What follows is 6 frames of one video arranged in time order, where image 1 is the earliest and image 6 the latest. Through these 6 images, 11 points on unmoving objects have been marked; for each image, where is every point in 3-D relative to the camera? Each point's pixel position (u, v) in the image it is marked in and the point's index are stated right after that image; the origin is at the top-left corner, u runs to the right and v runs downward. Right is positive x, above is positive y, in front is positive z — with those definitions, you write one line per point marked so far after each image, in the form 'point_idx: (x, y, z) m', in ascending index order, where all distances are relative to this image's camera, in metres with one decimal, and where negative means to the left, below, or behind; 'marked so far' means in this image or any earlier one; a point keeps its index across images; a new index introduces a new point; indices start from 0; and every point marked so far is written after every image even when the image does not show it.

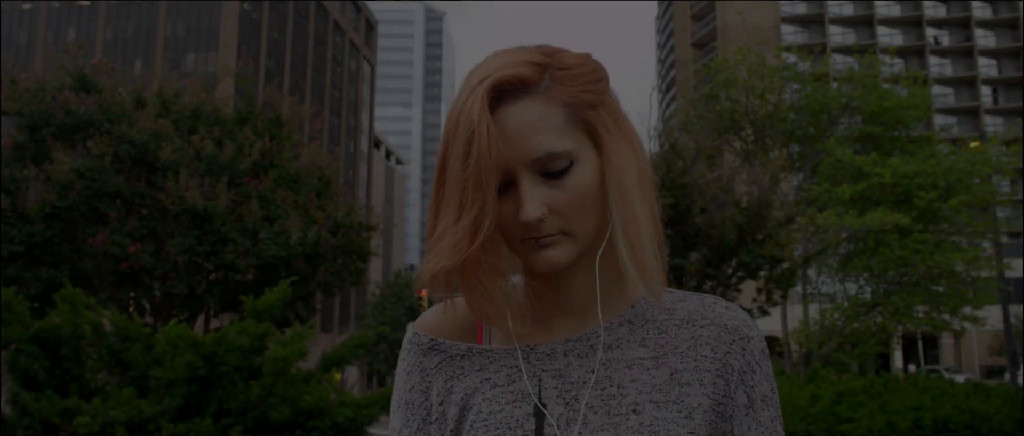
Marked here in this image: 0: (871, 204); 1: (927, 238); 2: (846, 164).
0: (+7.2, +0.3, +16.6) m
1: (+8.0, -0.4, +15.8) m
2: (+6.7, +1.1, +16.7) m
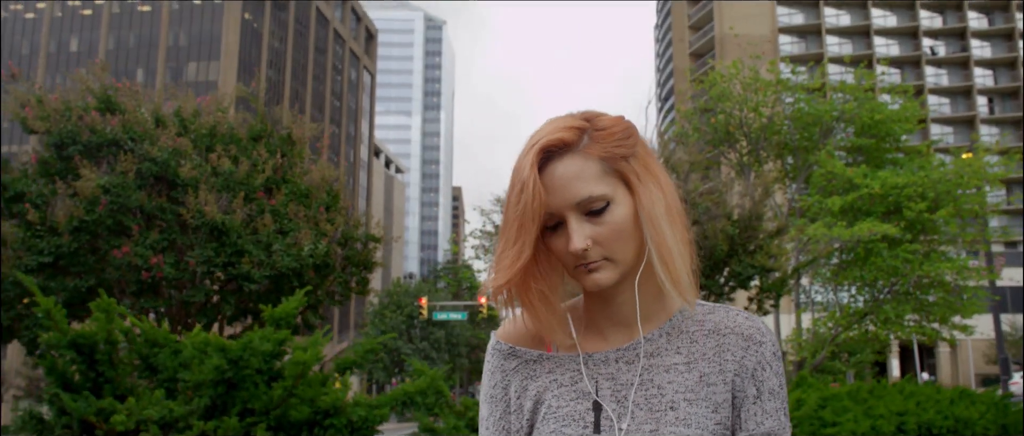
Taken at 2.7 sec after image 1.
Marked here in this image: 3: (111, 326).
0: (+7.2, +0.1, +17.0) m
1: (+7.9, -0.6, +16.2) m
2: (+6.7, +0.9, +17.1) m
3: (-2.4, -0.7, +5.0) m
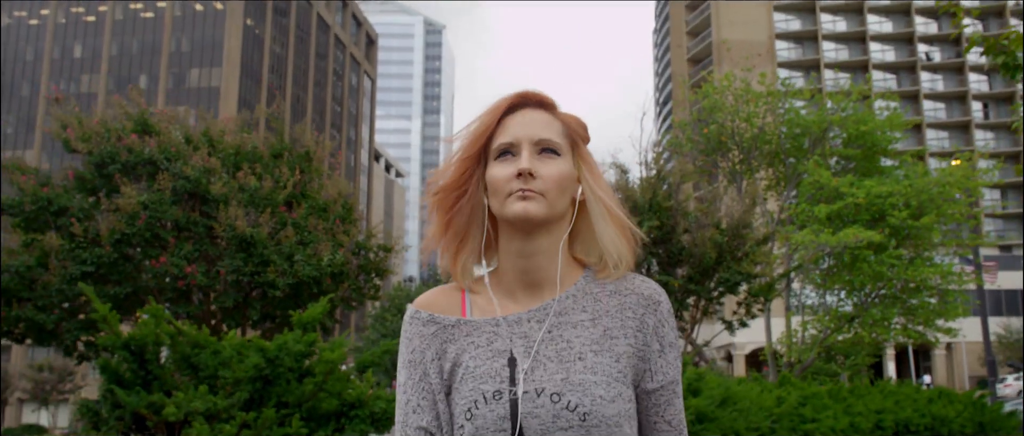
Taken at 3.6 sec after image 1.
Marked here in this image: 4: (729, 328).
0: (+7.2, 0.0, +17.7) m
1: (+7.9, -0.7, +16.8) m
2: (+6.7, +0.7, +17.8) m
3: (-2.4, -0.8, +5.6) m
4: (+3.8, -1.9, +14.5) m
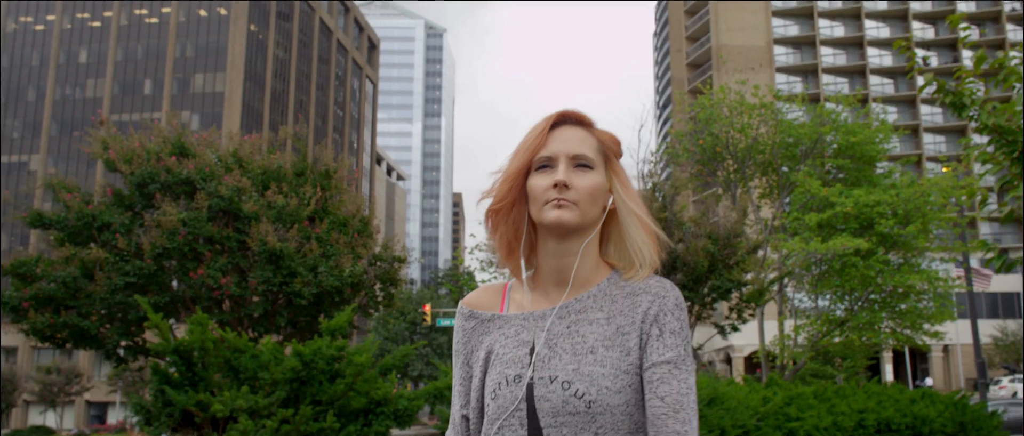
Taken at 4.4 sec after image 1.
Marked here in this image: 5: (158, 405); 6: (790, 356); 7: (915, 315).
0: (+7.3, -0.2, +18.4) m
1: (+8.0, -0.9, +17.5) m
2: (+6.7, +0.6, +18.4) m
3: (-2.4, -0.9, +6.3) m
4: (+3.8, -2.1, +15.1) m
5: (-2.6, -1.4, +6.2) m
6: (+5.9, -2.9, +17.5) m
7: (+9.0, -2.2, +18.3) m
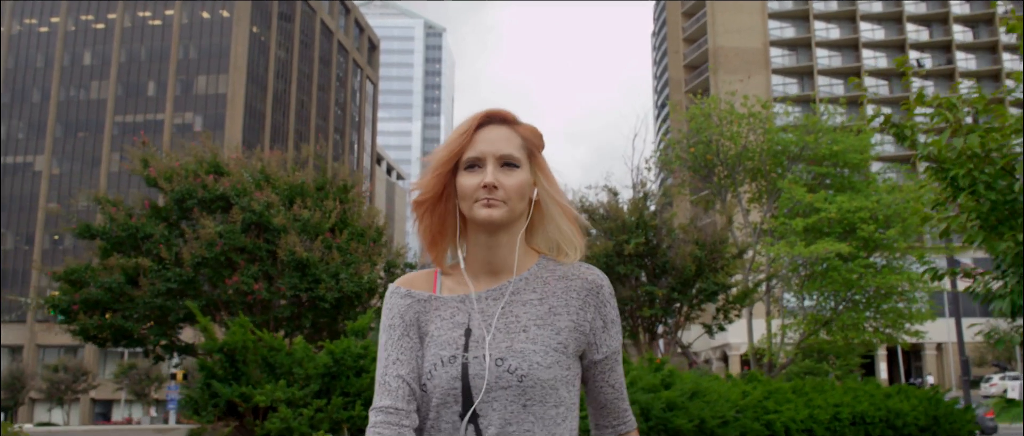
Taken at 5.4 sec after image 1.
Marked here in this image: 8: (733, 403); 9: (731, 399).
0: (+7.3, -0.3, +19.3) m
1: (+8.0, -1.0, +18.4) m
2: (+6.7, +0.5, +19.3) m
3: (-2.4, -1.0, +7.2) m
4: (+3.9, -2.2, +16.0) m
5: (-2.6, -1.5, +7.0) m
6: (+5.9, -3.0, +18.4) m
7: (+9.0, -2.3, +19.2) m
8: (+2.7, -2.3, +10.1) m
9: (+2.7, -2.2, +10.1) m
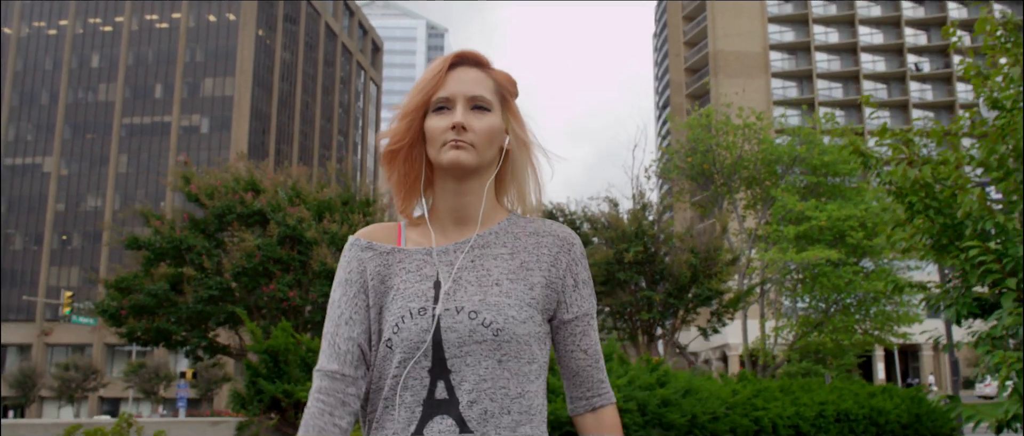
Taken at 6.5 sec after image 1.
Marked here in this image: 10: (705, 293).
0: (+7.4, -0.5, +20.1) m
1: (+8.1, -1.2, +19.3) m
2: (+6.9, +0.3, +20.2) m
3: (-2.2, -1.2, +8.1) m
4: (+4.0, -2.4, +16.9) m
5: (-2.5, -1.7, +7.9) m
6: (+6.0, -3.2, +19.3) m
7: (+9.1, -2.4, +20.1) m
8: (+2.8, -2.4, +11.0) m
9: (+2.8, -2.4, +11.0) m
10: (+3.8, -1.4, +16.1) m
